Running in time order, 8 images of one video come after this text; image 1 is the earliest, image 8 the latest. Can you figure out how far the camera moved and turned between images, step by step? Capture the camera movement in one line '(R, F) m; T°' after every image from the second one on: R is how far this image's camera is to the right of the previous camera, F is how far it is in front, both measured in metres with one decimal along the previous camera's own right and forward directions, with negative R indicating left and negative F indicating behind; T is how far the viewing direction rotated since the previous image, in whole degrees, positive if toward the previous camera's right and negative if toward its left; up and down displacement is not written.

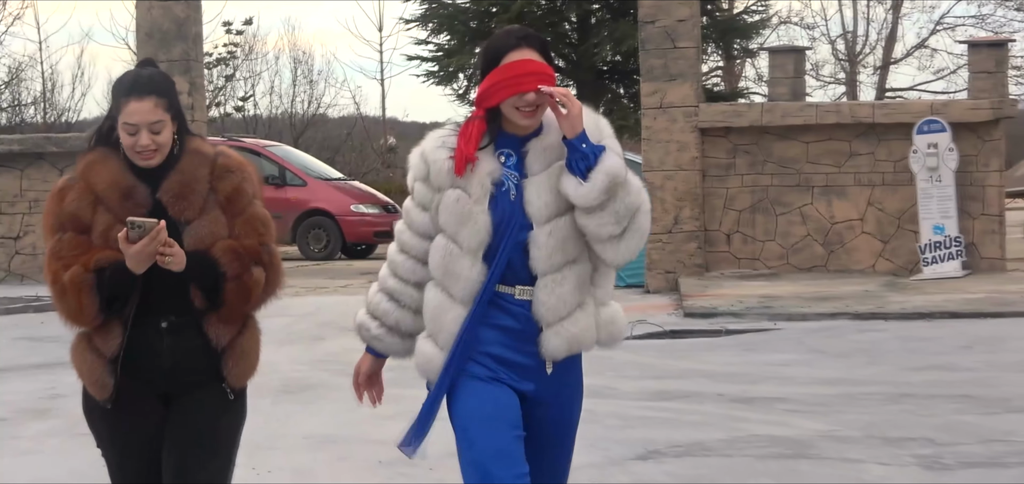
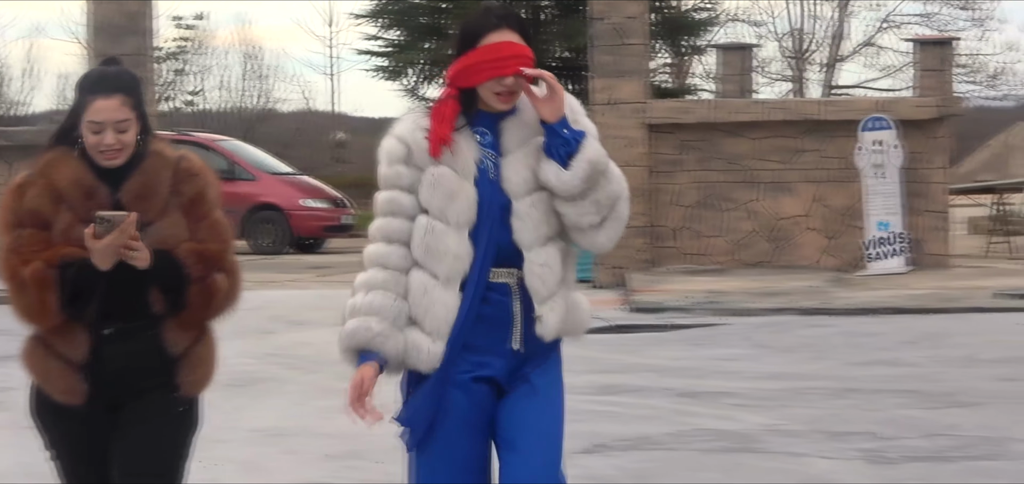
(0.0, 0.0) m; +2°
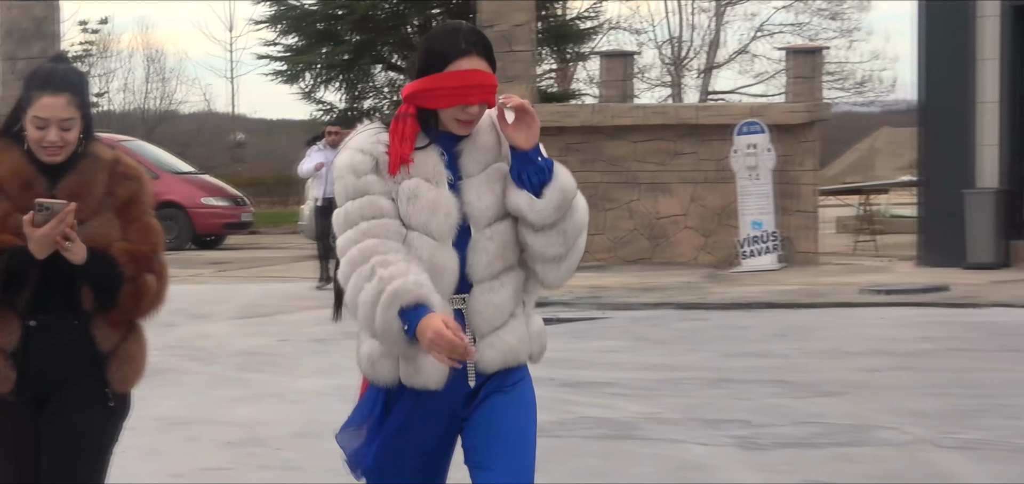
(-0.1, -0.4) m; +3°
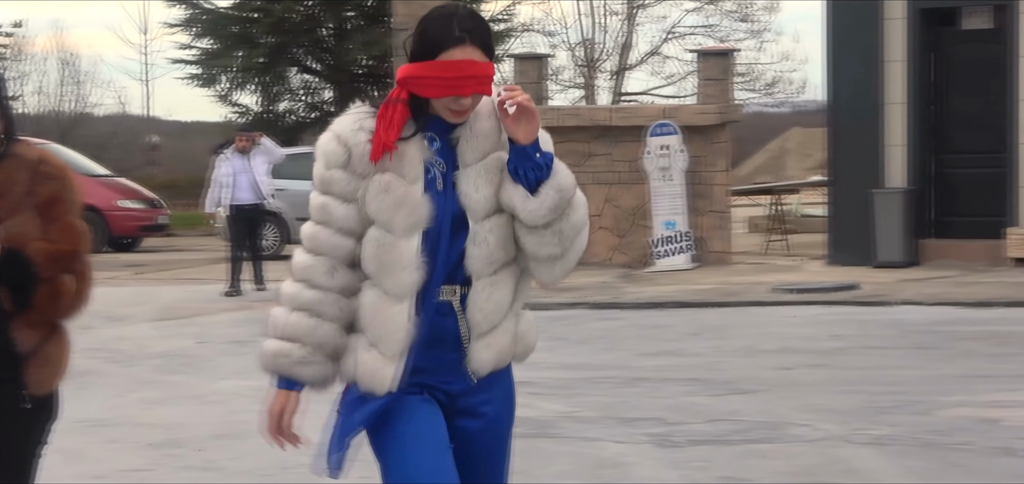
(0.0, -0.1) m; +3°
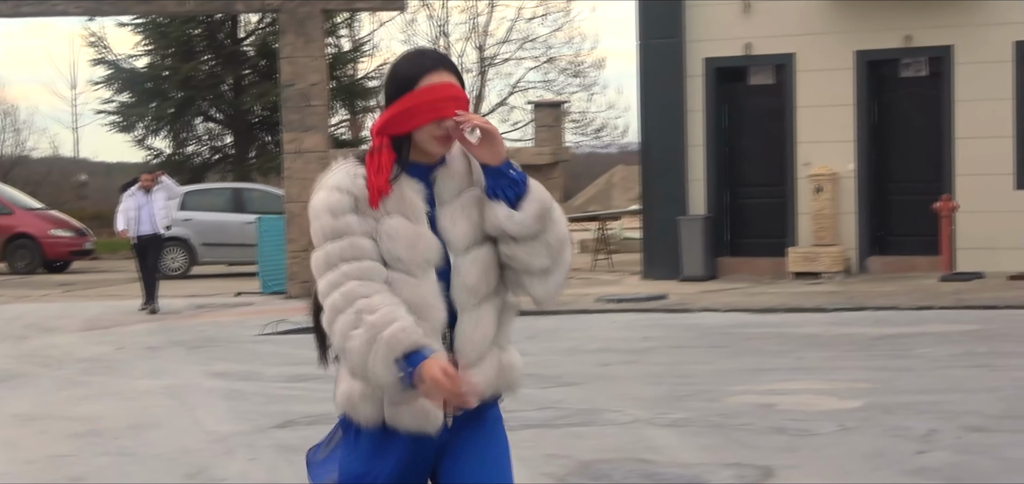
(+0.3, -1.7) m; +2°
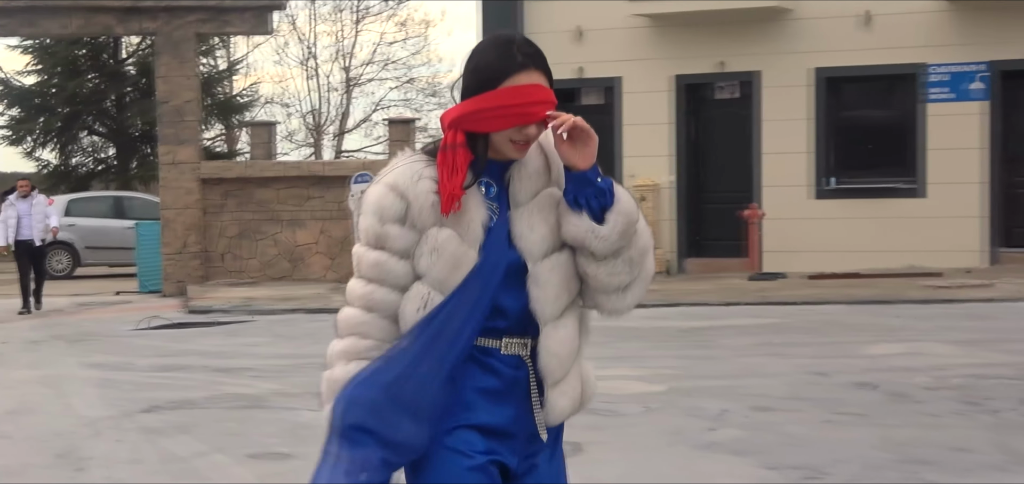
(+0.5, -1.0) m; +1°
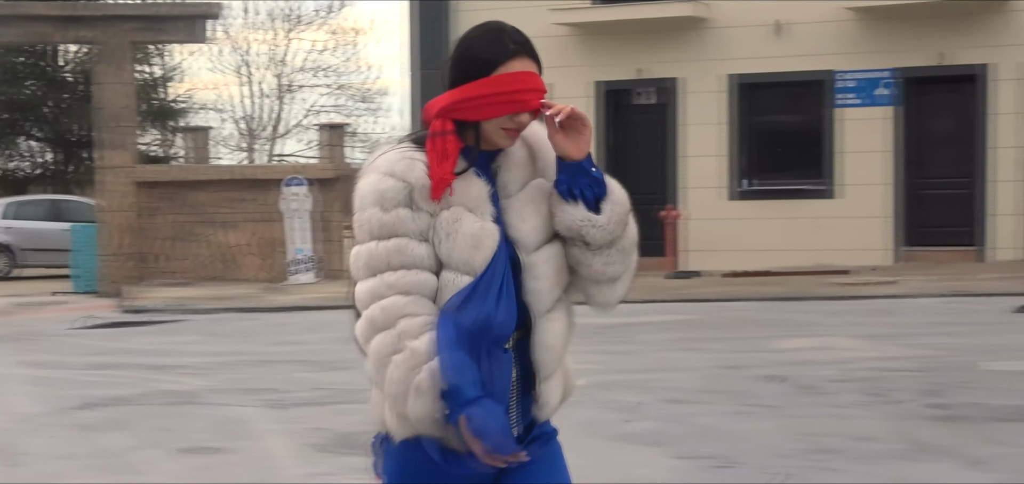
(+0.1, -0.3) m; +1°
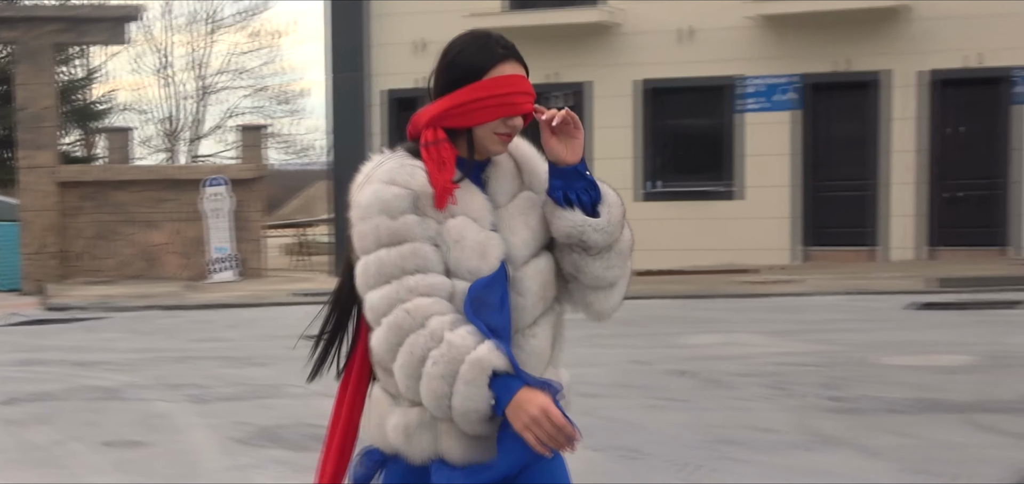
(0.0, -0.3) m; +2°
